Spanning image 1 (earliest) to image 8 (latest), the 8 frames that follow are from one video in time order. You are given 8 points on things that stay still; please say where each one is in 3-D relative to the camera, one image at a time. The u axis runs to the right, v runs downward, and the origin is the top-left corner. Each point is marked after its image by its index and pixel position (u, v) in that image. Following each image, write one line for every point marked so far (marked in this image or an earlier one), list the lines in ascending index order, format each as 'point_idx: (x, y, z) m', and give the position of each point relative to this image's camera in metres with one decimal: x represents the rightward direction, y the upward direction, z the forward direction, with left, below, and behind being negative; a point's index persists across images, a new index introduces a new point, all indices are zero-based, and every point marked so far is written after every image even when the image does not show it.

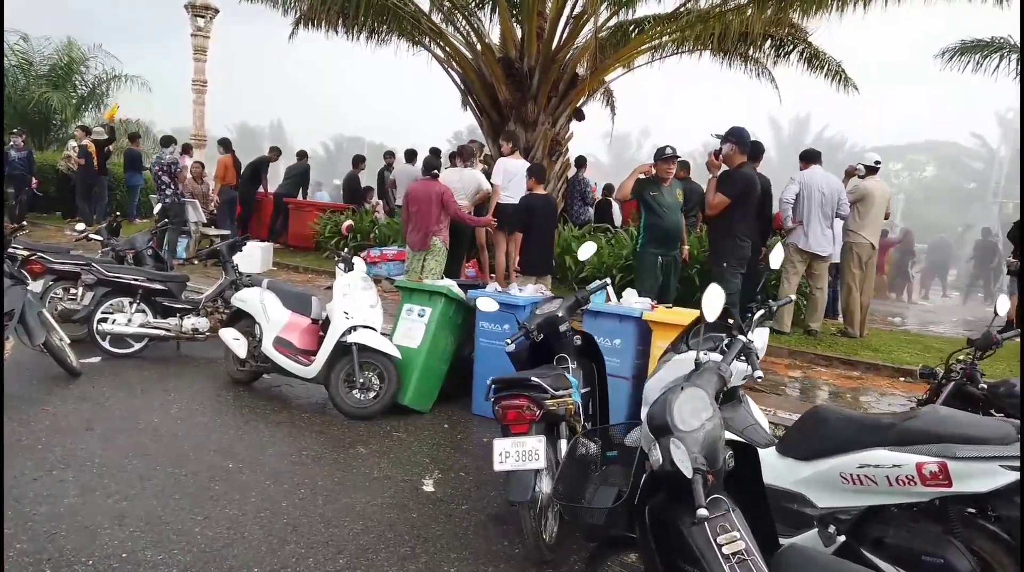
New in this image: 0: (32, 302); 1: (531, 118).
0: (-3.7, -0.1, +5.9) m
1: (+0.3, +2.1, +9.6) m
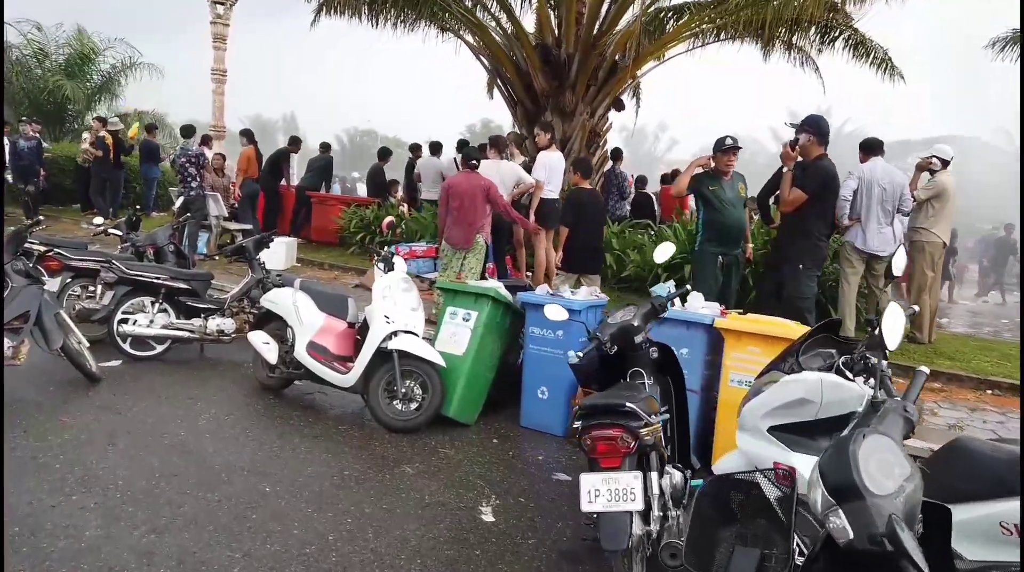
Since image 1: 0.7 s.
0: (-3.4, -0.1, +5.5) m
1: (+0.7, +2.1, +9.1) m
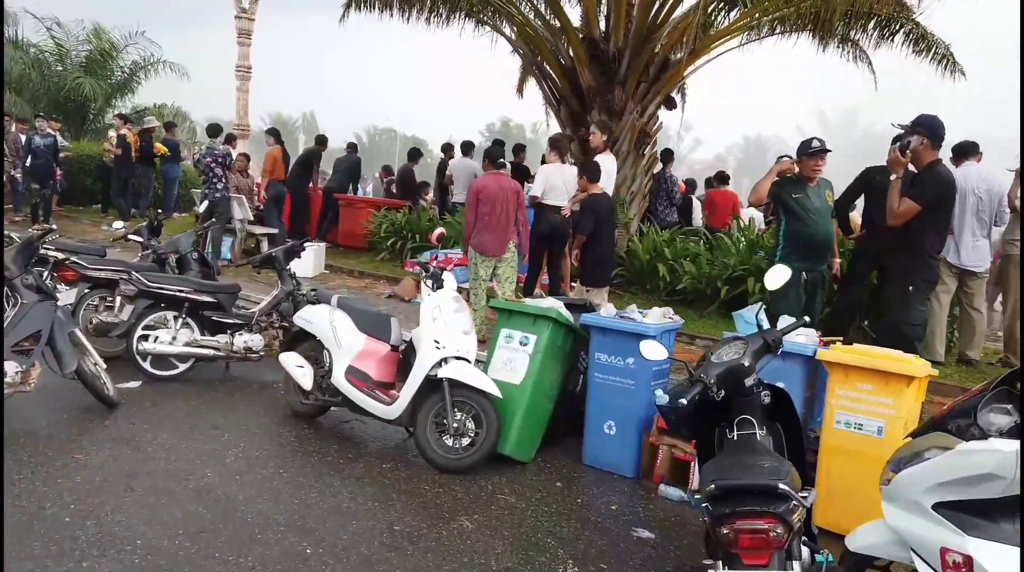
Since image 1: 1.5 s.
0: (-2.9, -0.2, +5.0) m
1: (+1.2, +2.0, +8.5) m
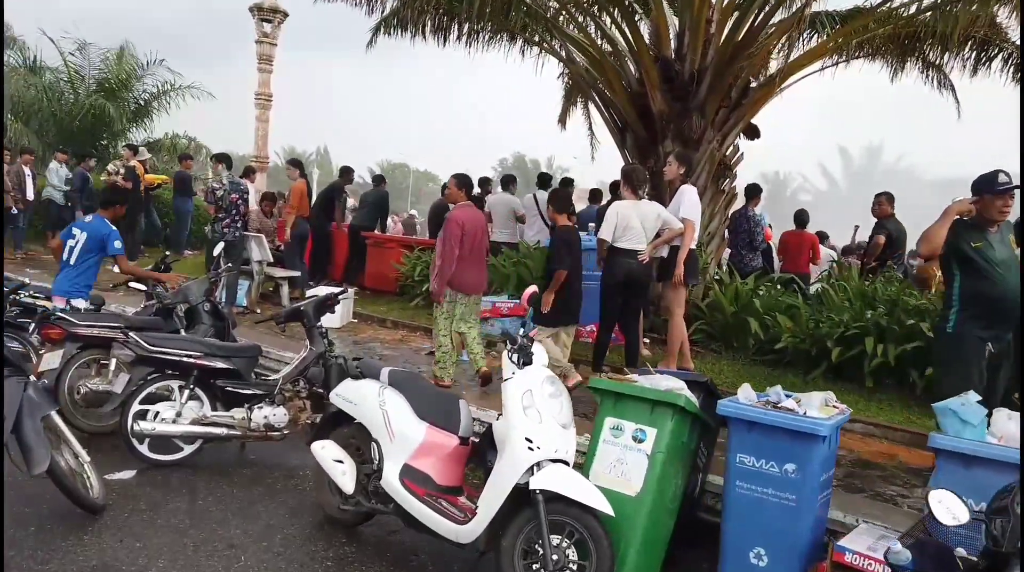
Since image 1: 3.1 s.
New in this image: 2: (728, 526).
0: (-2.4, -0.6, +3.8) m
1: (+1.8, +1.5, +7.4) m
2: (+1.0, -1.1, +3.6) m
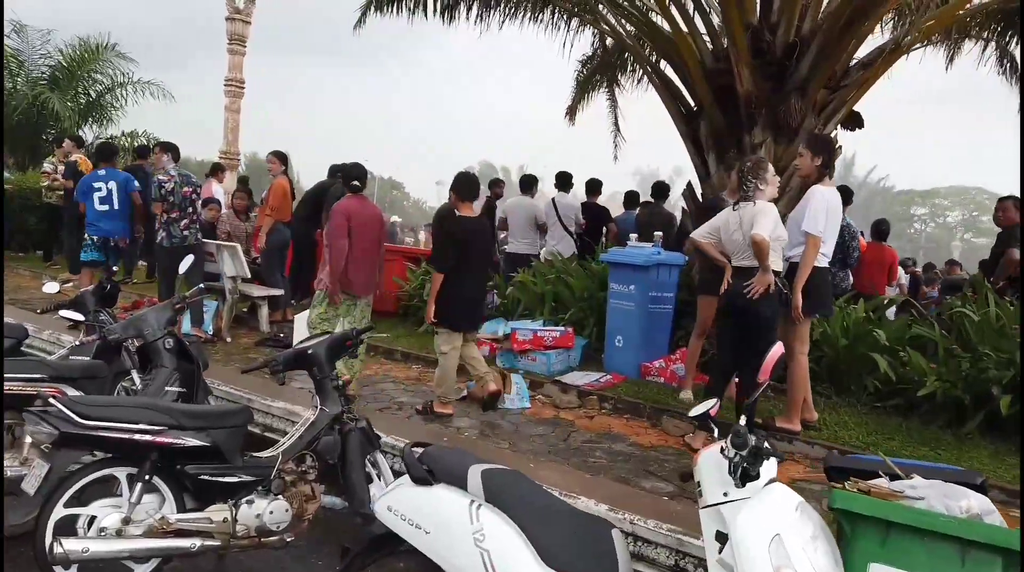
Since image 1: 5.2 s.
0: (-1.8, -0.7, +2.1) m
1: (+2.2, +1.3, +5.9) m
2: (+1.6, -1.3, +2.1) m
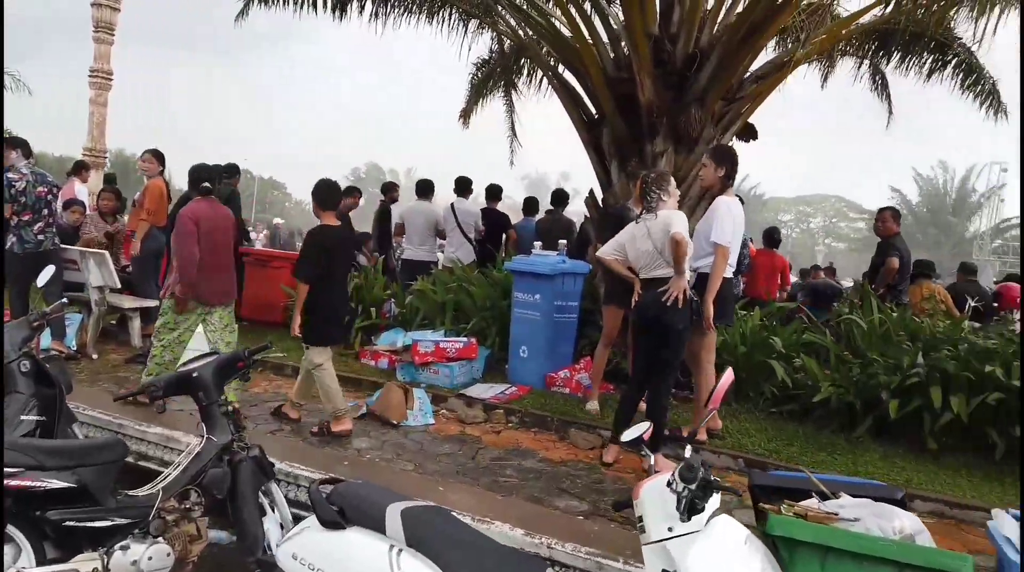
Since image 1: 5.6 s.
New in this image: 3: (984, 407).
0: (-2.0, -0.8, +1.7) m
1: (+1.4, +1.2, +6.0) m
2: (+1.4, -1.3, +2.1) m
3: (+3.0, -0.8, +4.7) m
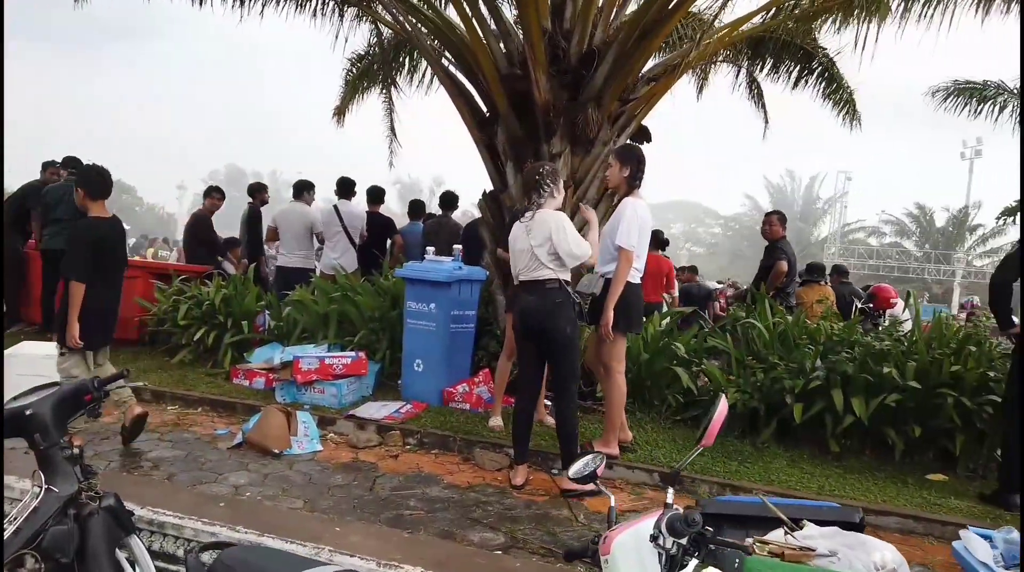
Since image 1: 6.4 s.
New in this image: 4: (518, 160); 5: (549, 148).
0: (-2.0, -0.9, +0.9) m
1: (+0.6, +1.2, +5.8) m
2: (+1.3, -1.3, +1.9) m
3: (+2.3, -0.8, +4.8) m
4: (+0.1, +1.0, +5.9) m
5: (+0.3, +1.0, +5.8) m
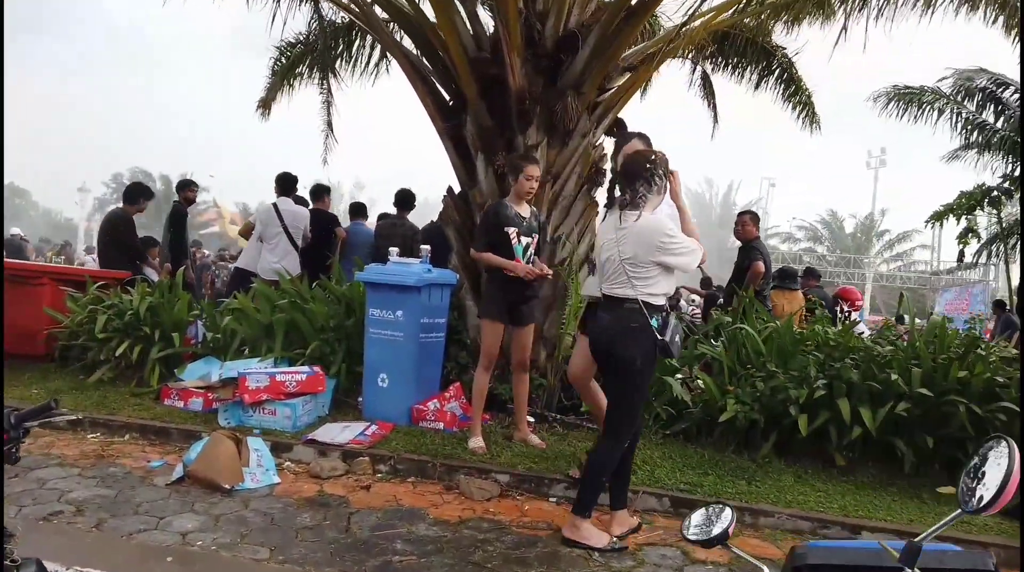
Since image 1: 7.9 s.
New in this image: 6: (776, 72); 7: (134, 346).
0: (-1.7, -0.9, +0.2) m
1: (+0.4, +1.1, +5.3) m
2: (+1.5, -1.3, +1.5) m
3: (+2.3, -0.8, +4.5) m
4: (-0.2, +1.0, +5.4) m
5: (+0.1, +1.0, +5.3) m
6: (+3.2, +2.6, +9.2) m
7: (-2.9, -0.5, +5.8) m
